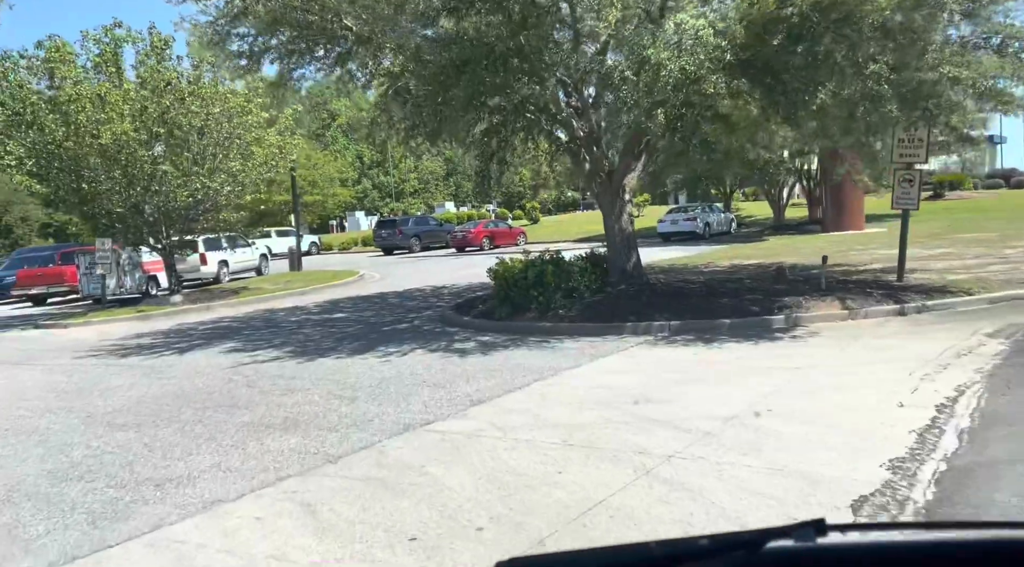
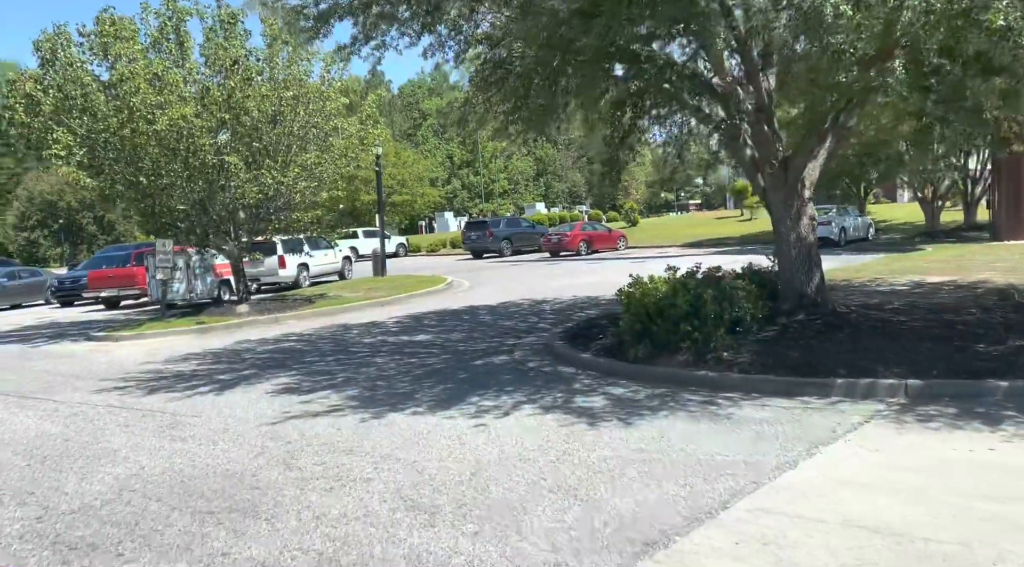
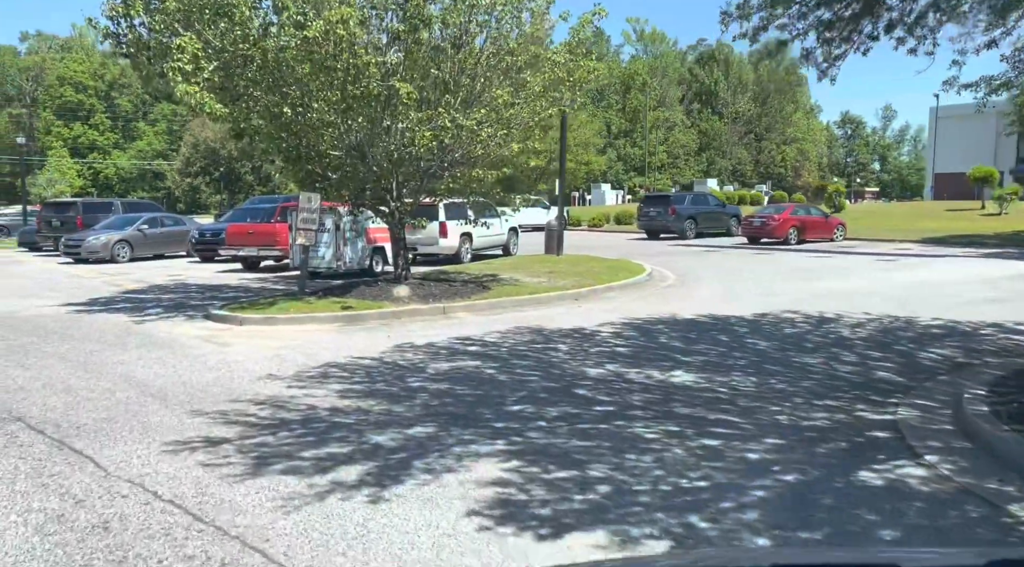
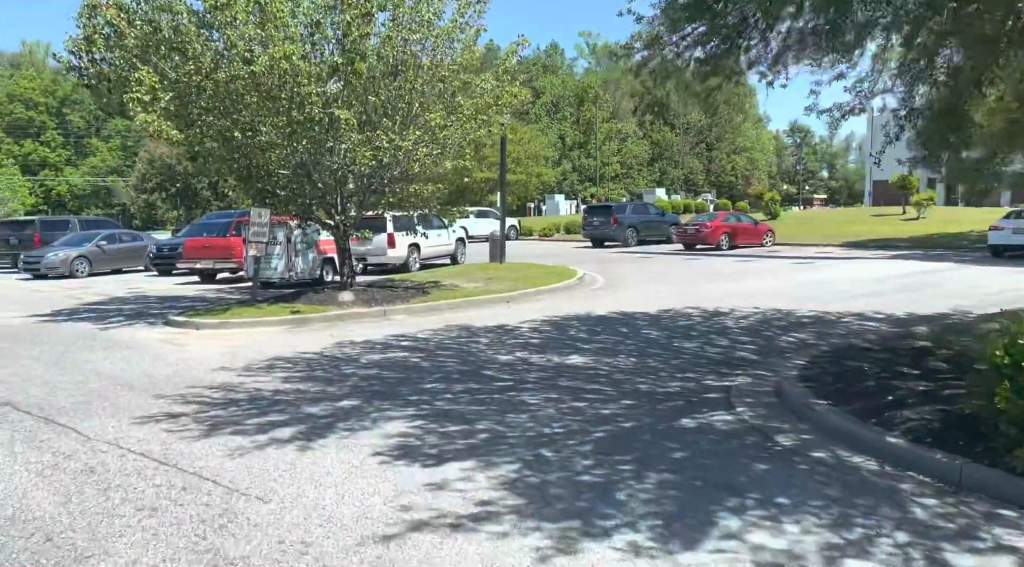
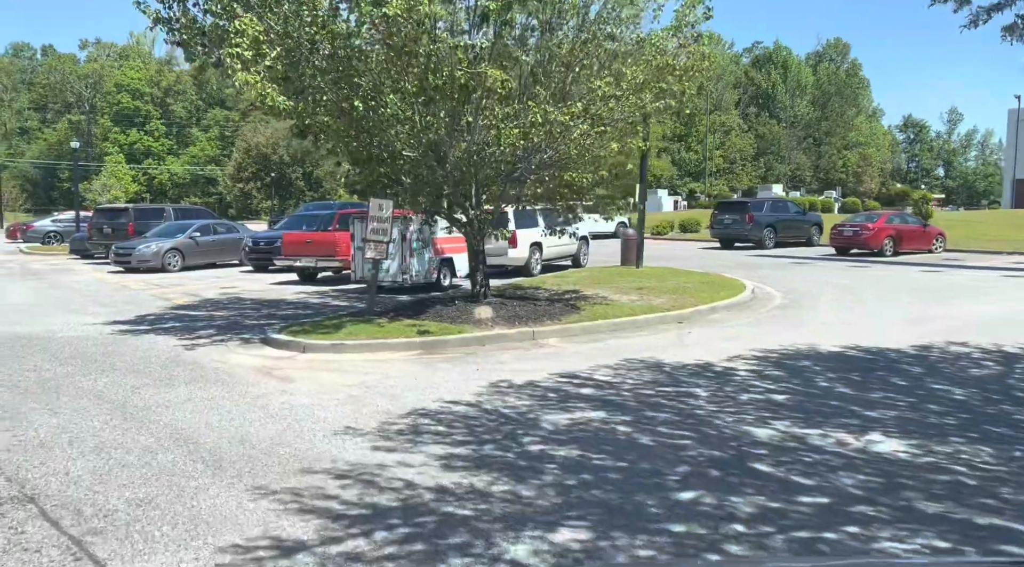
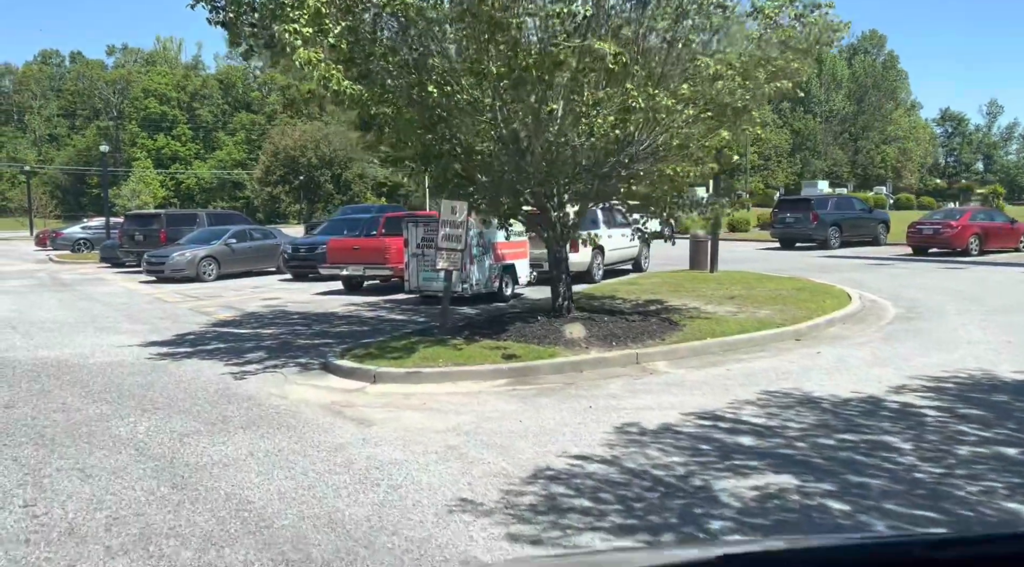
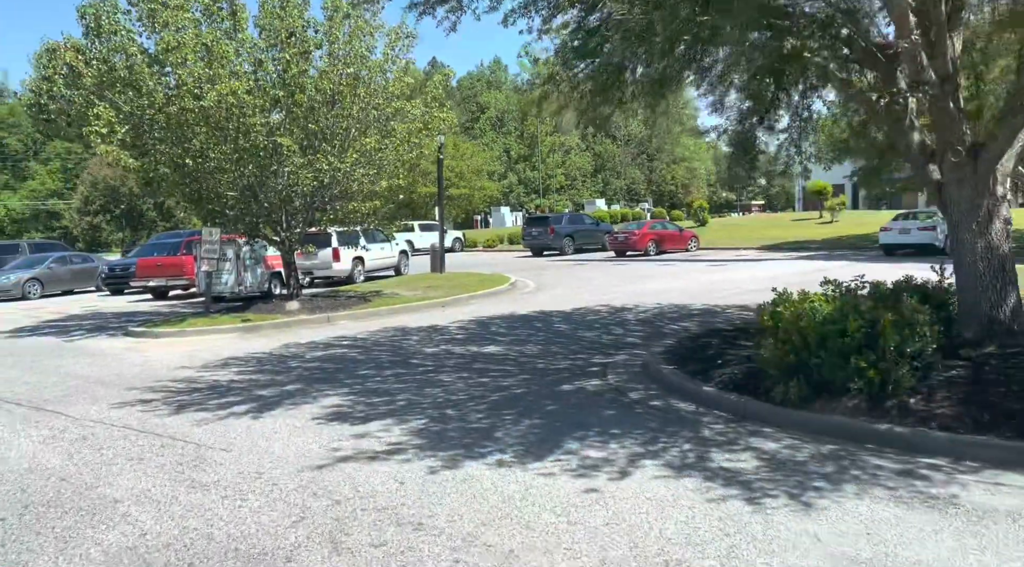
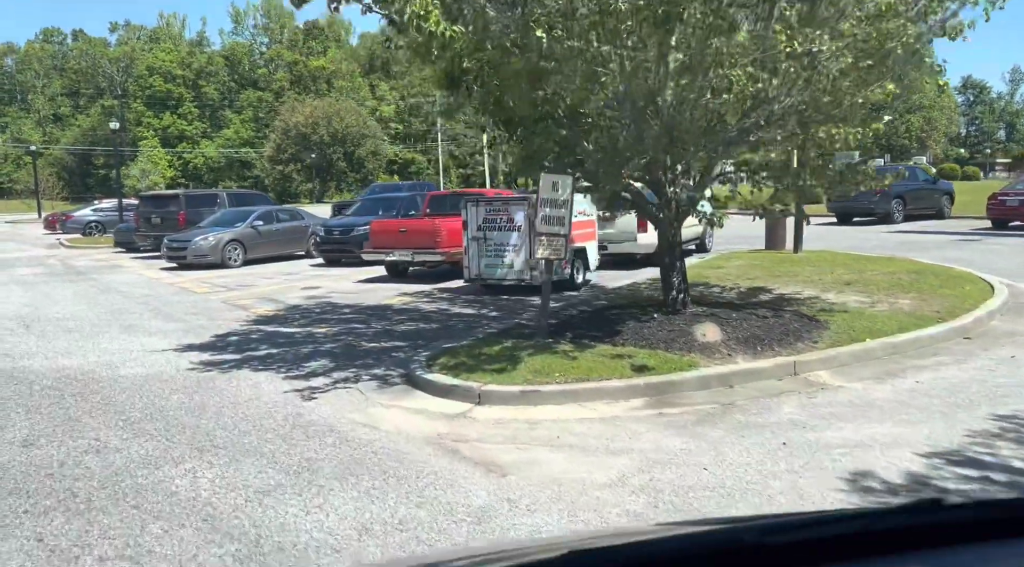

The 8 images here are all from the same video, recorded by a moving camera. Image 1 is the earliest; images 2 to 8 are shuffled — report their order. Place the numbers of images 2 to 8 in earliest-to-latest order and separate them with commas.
2, 7, 4, 3, 5, 6, 8
